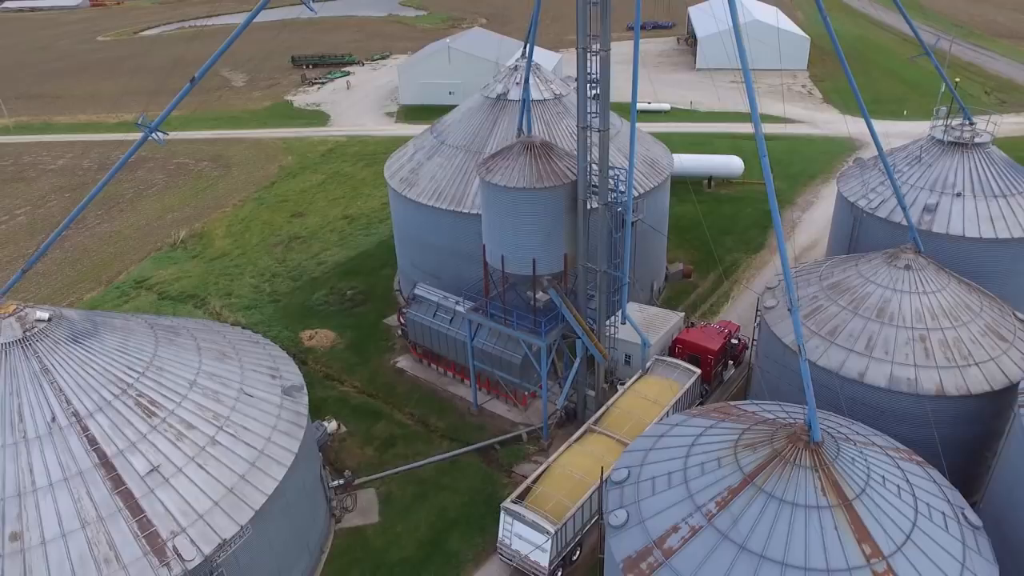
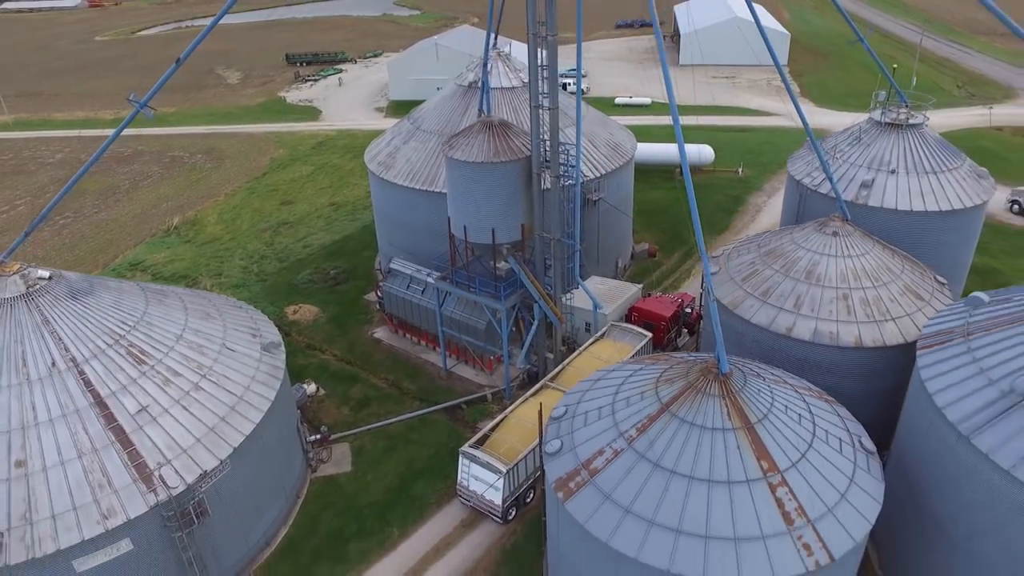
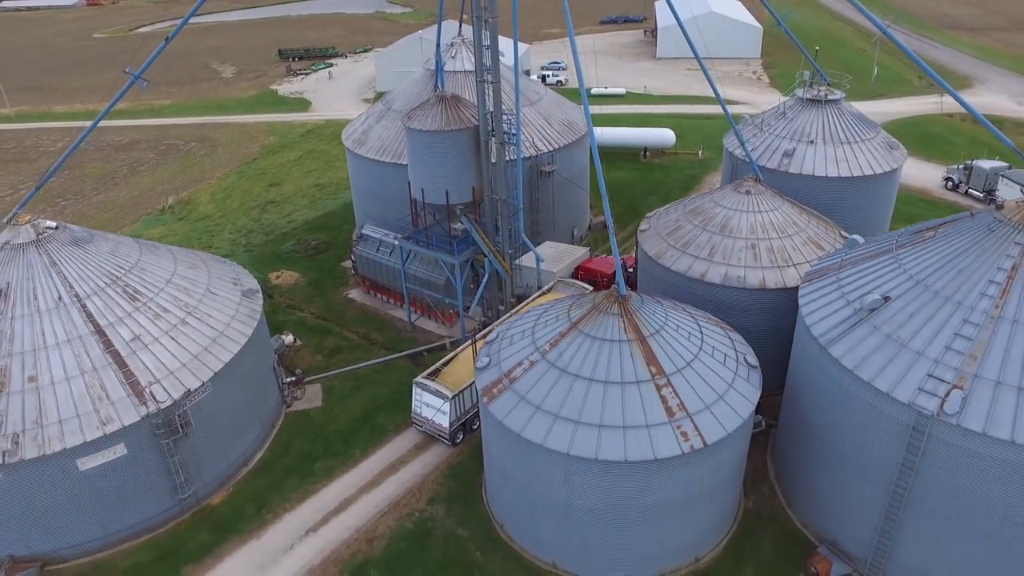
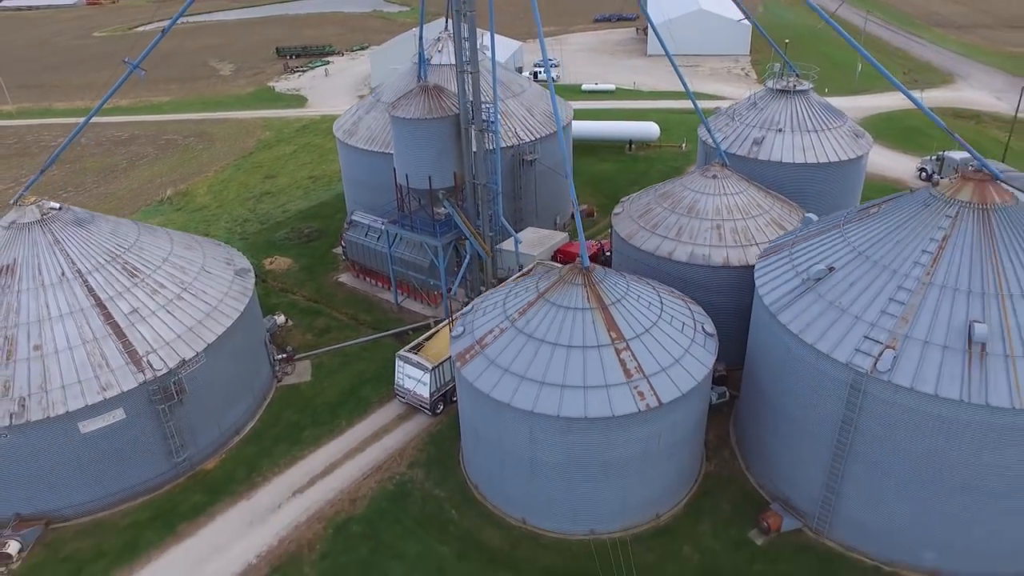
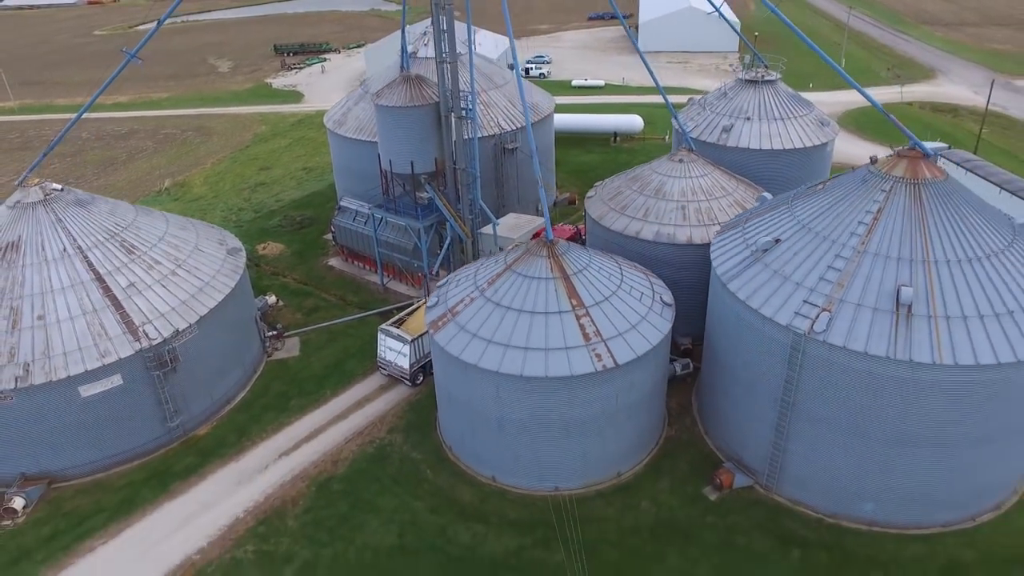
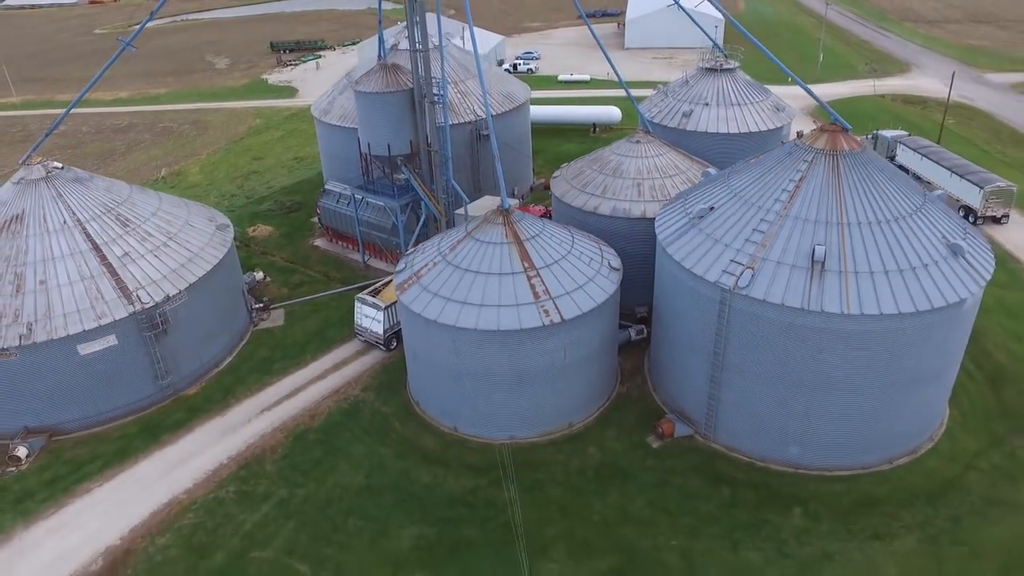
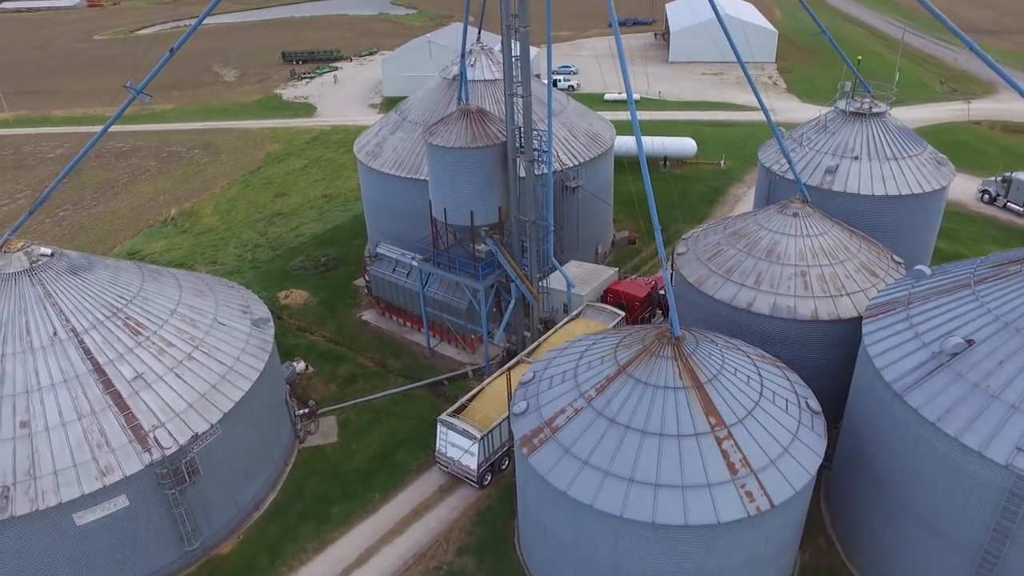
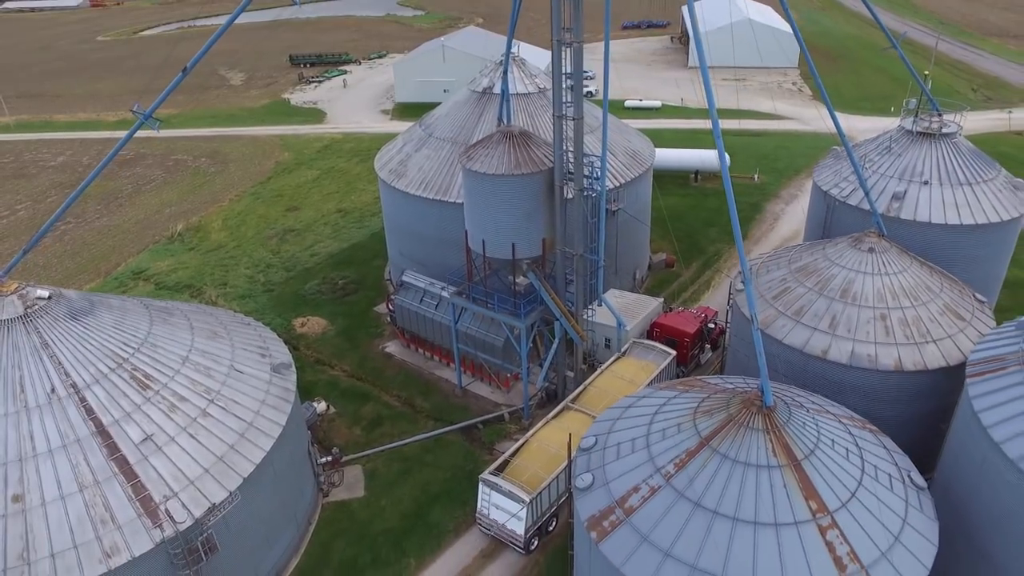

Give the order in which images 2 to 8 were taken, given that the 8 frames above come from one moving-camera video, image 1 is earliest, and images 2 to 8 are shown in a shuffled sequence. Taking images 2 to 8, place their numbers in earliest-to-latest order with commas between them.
8, 2, 7, 3, 4, 5, 6
